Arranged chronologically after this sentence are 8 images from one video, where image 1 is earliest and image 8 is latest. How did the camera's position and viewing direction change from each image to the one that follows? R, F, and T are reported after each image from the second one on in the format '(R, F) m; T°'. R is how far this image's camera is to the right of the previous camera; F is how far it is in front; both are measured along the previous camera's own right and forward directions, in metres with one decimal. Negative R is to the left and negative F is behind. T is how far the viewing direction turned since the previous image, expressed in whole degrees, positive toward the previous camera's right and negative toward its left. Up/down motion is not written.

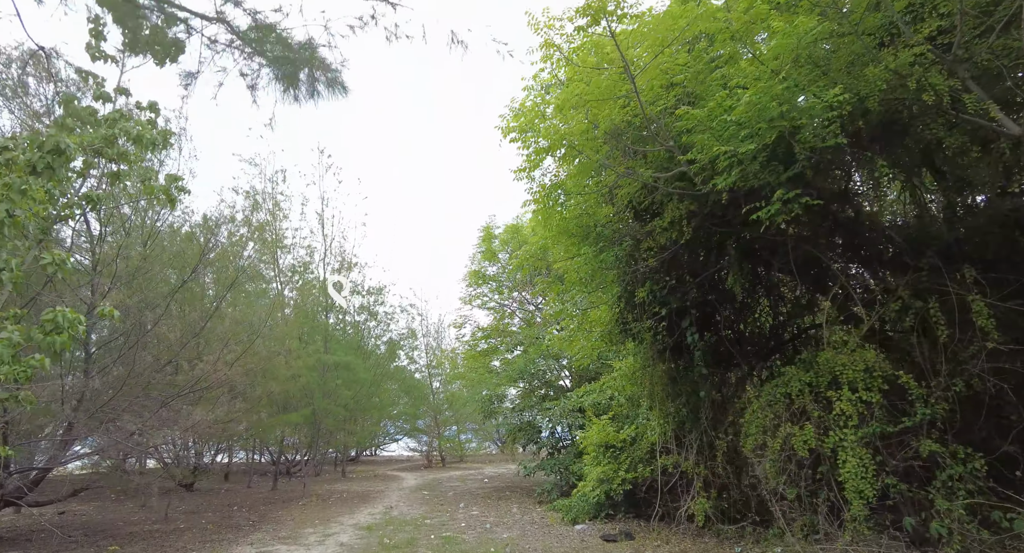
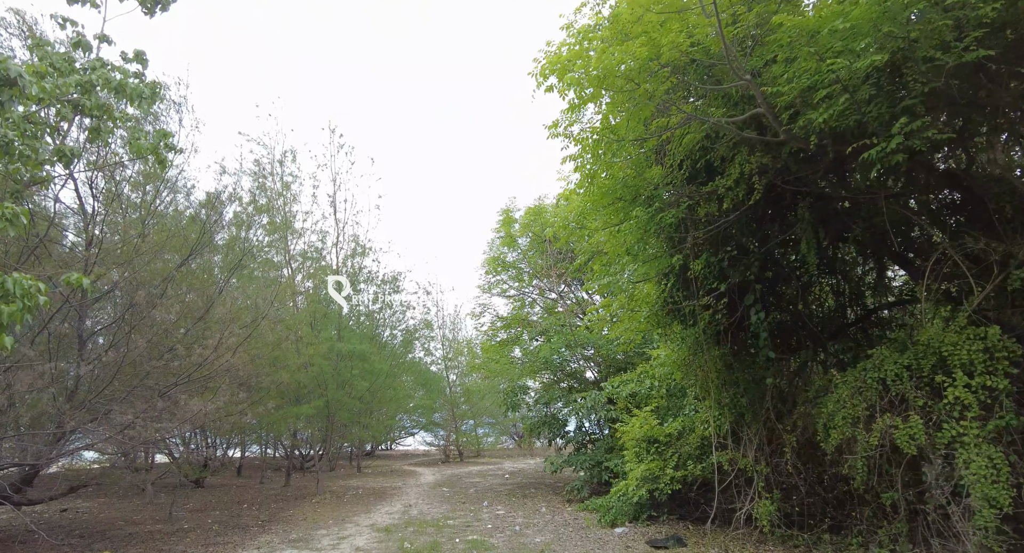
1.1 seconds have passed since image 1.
(-0.2, +0.8) m; -1°
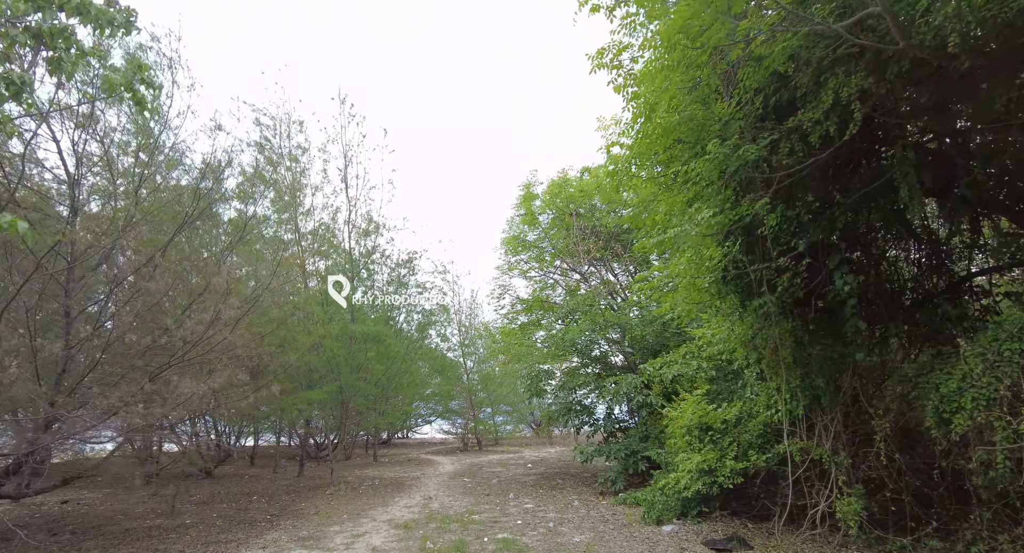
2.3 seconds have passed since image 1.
(-0.2, +0.8) m; -1°
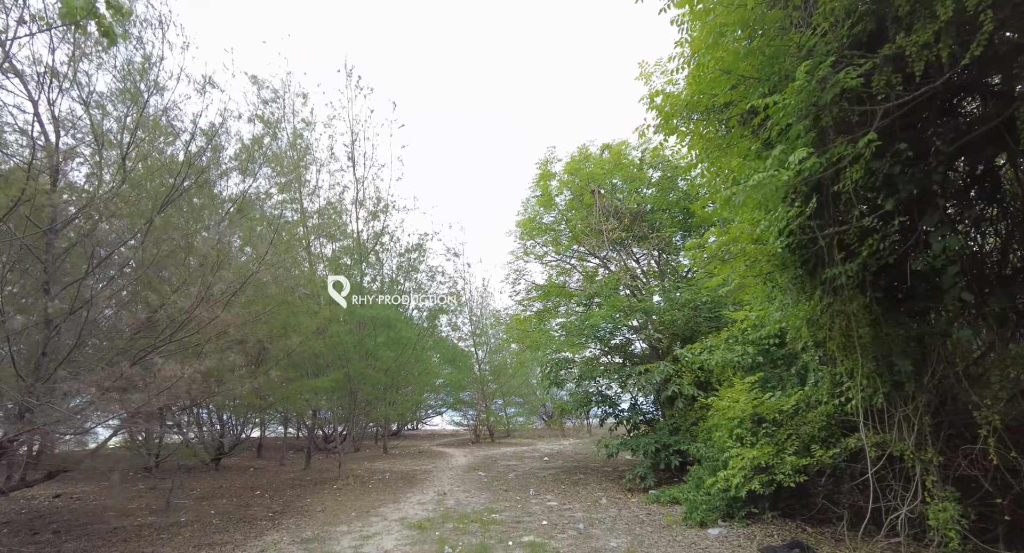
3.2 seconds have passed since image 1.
(-0.2, +0.7) m; -1°
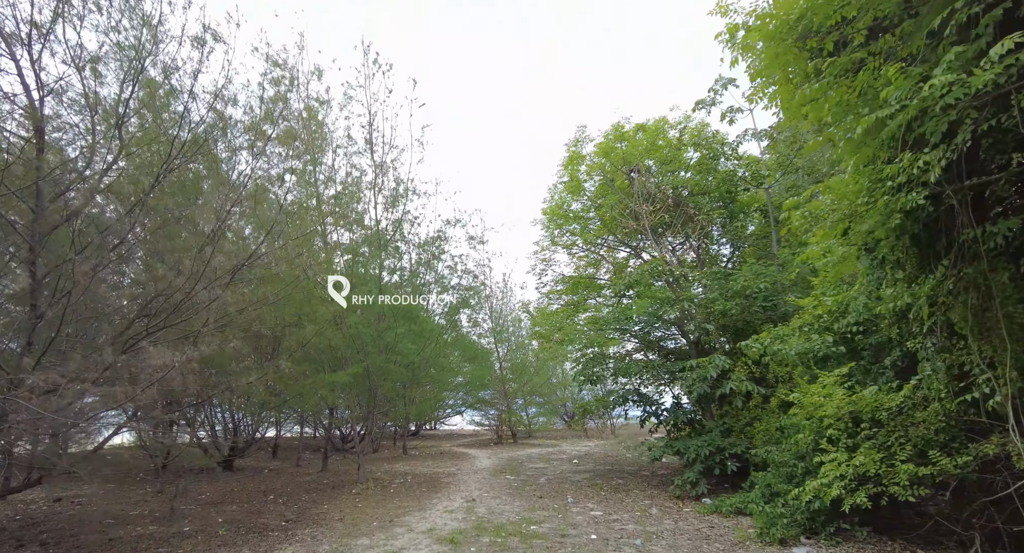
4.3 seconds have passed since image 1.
(-0.3, +0.8) m; -1°
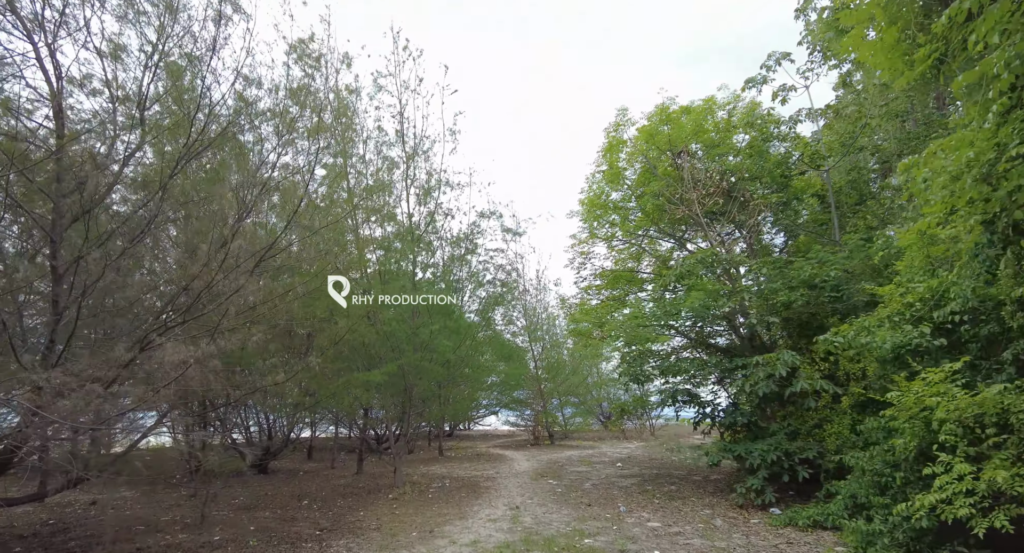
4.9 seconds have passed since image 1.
(-0.2, +0.5) m; -3°
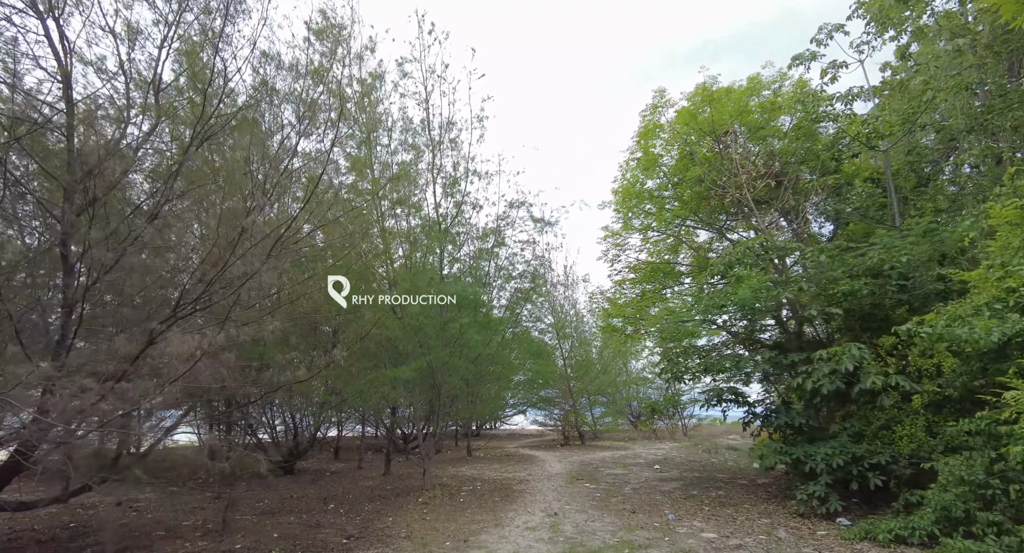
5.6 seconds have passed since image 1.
(-0.2, +0.5) m; -2°
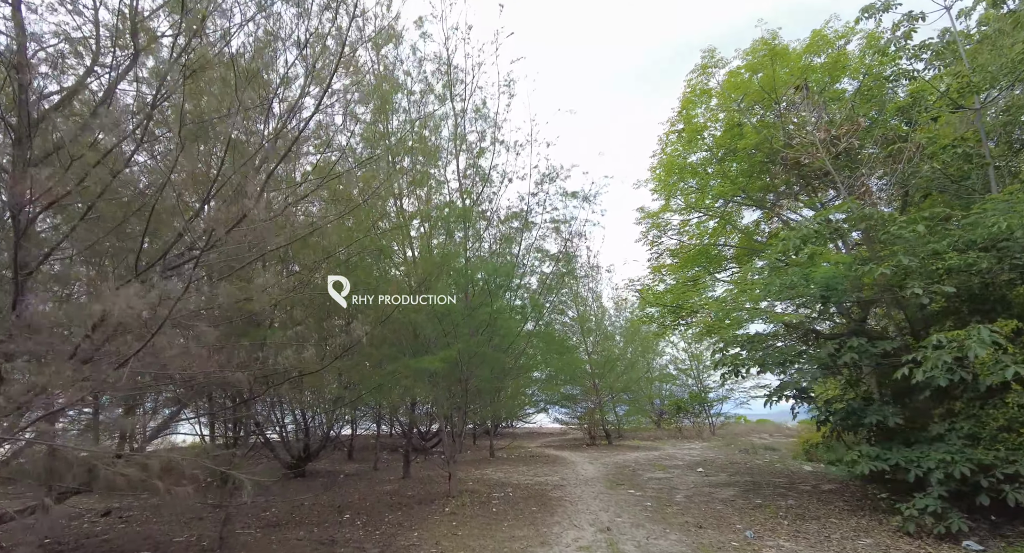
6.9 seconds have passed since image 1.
(-0.4, +1.1) m; -1°
